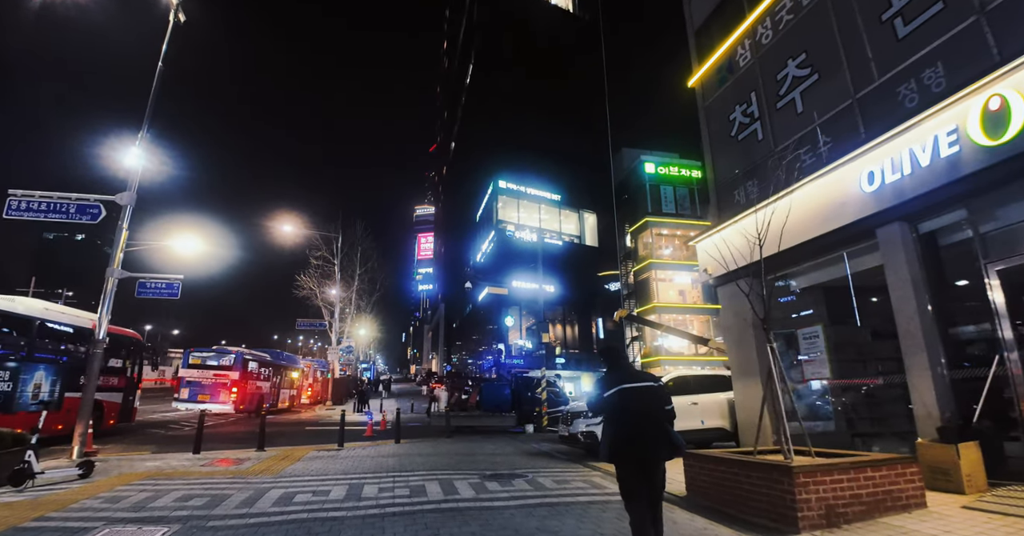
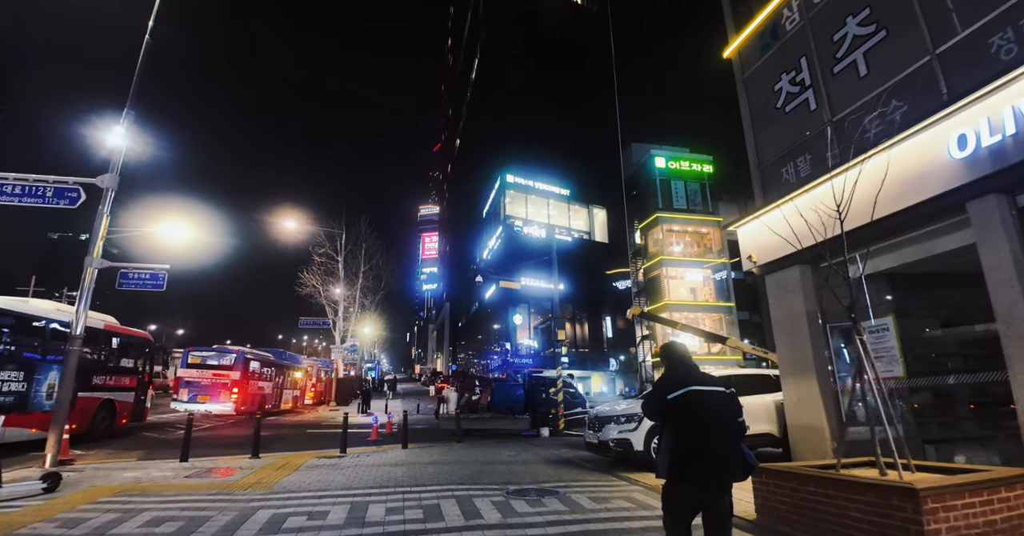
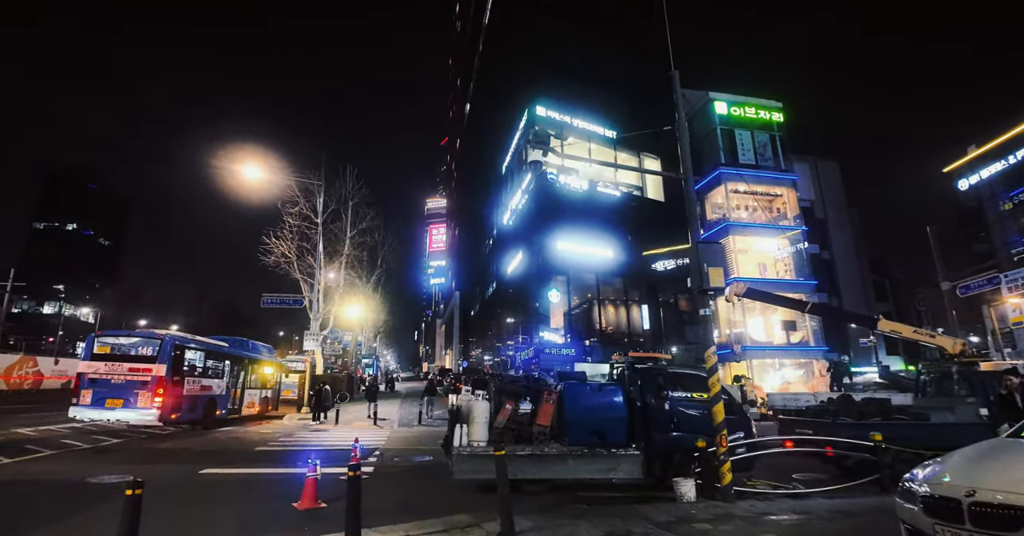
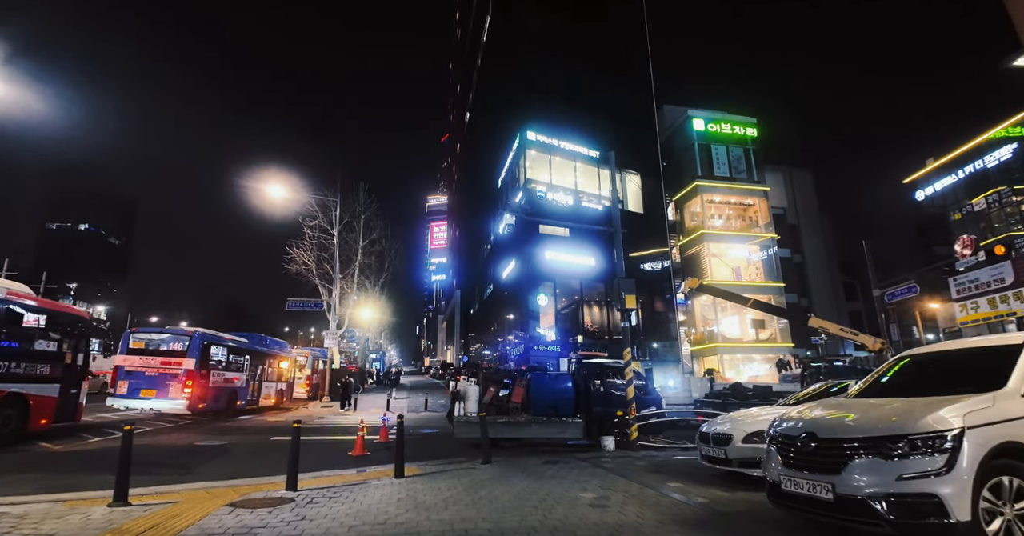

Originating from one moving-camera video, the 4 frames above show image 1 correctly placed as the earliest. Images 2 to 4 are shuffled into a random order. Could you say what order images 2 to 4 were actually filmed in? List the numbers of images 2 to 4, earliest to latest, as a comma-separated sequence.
2, 4, 3
